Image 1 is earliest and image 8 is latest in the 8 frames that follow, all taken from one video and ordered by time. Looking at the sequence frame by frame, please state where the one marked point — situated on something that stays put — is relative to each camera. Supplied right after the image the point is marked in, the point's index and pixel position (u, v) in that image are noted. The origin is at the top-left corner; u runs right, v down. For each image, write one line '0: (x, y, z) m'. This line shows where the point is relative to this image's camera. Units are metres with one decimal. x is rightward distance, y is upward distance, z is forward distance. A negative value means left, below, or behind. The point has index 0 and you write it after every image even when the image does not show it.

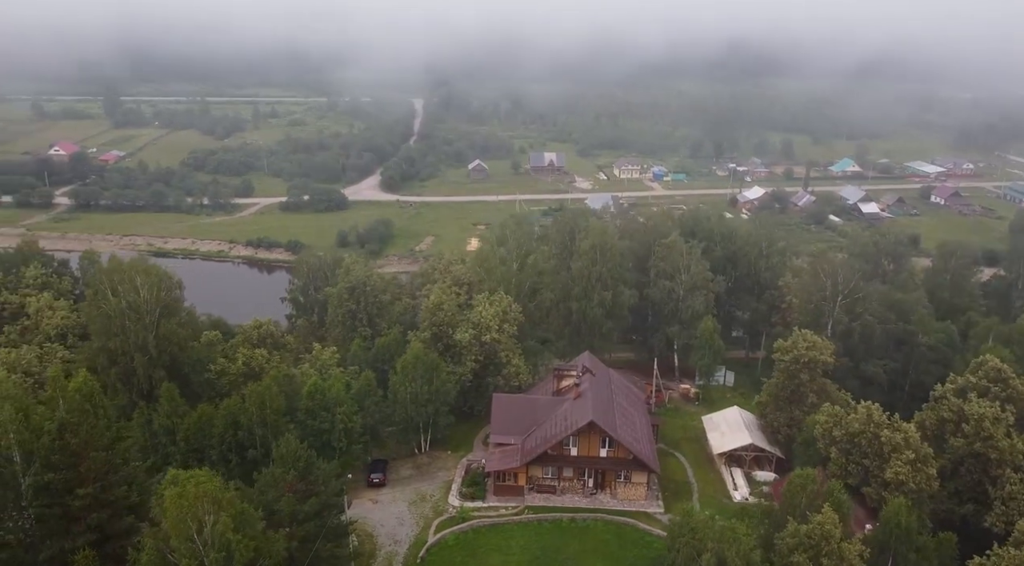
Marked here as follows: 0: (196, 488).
0: (-6.2, -3.9, +15.4) m
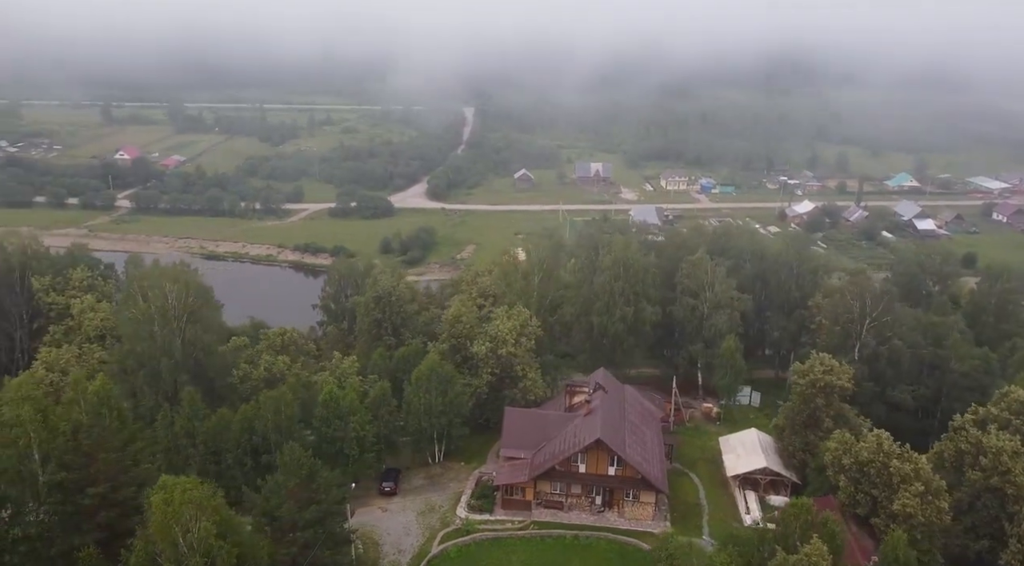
0: (-6.7, -4.2, +16.1) m
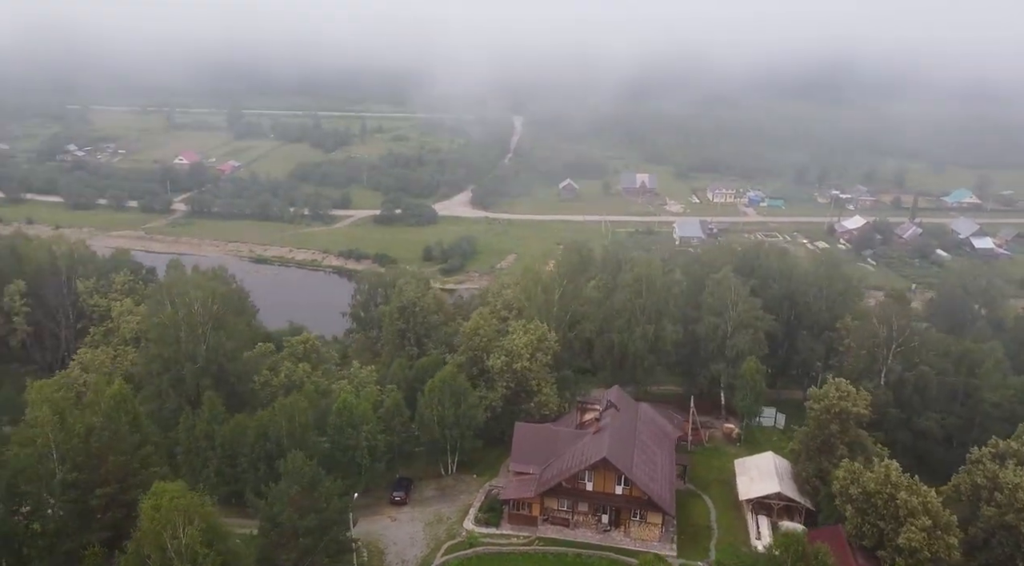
0: (-7.2, -4.5, +16.9) m
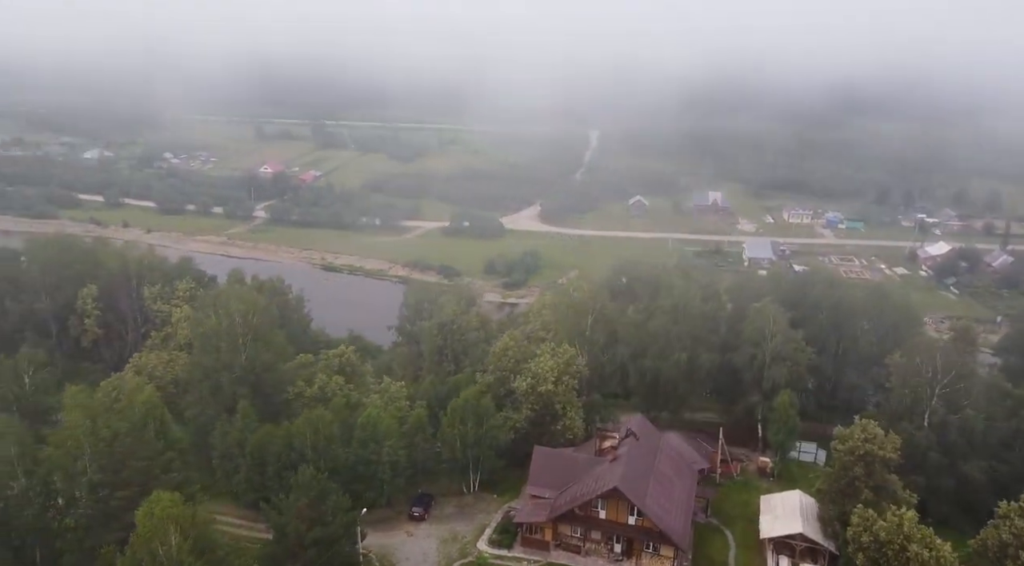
0: (-7.8, -5.0, +18.0) m
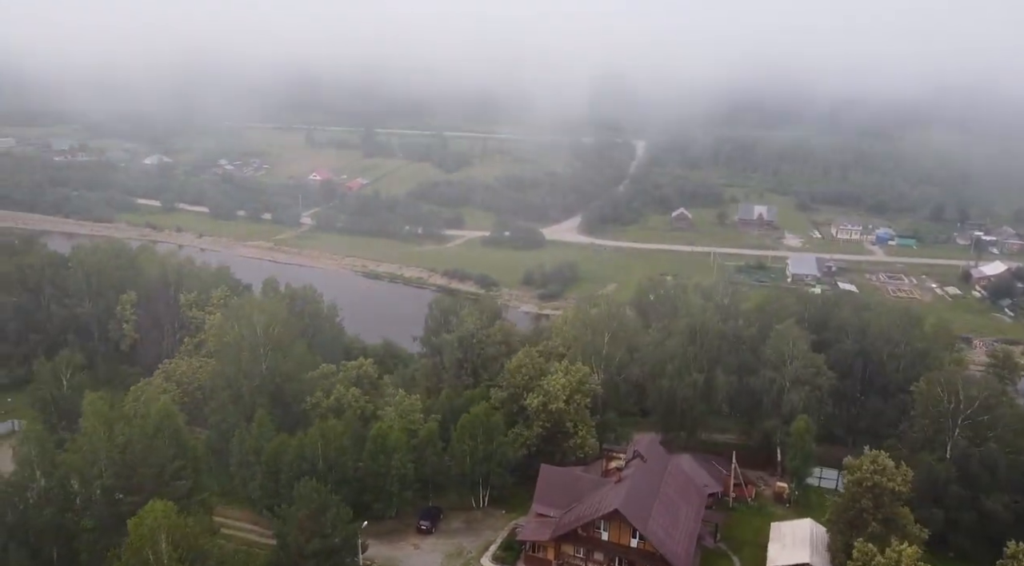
0: (-8.3, -5.5, +18.8) m
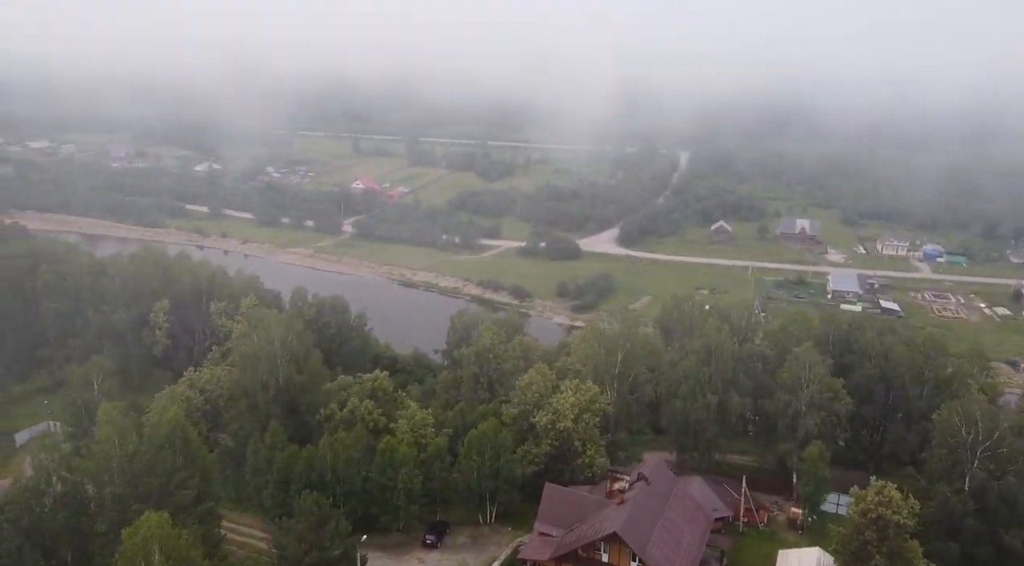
0: (-8.8, -6.0, +19.5) m
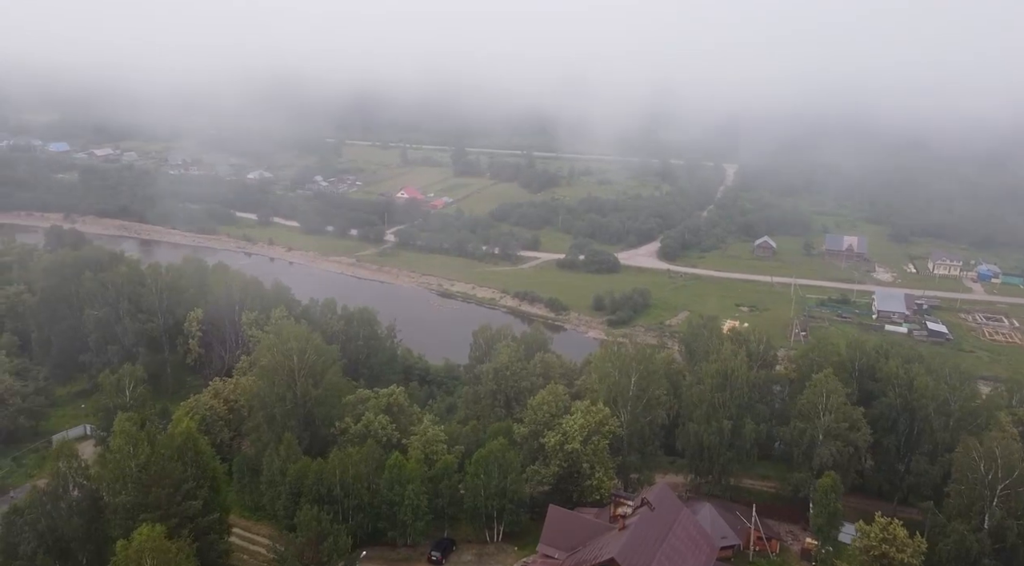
0: (-9.4, -6.5, +20.4) m
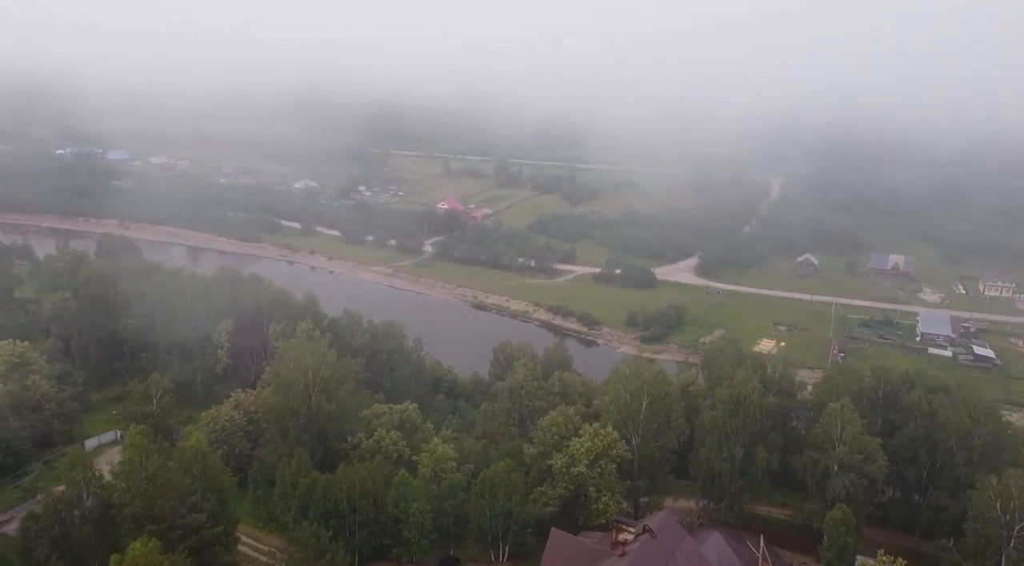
0: (-9.9, -7.1, +21.1) m
